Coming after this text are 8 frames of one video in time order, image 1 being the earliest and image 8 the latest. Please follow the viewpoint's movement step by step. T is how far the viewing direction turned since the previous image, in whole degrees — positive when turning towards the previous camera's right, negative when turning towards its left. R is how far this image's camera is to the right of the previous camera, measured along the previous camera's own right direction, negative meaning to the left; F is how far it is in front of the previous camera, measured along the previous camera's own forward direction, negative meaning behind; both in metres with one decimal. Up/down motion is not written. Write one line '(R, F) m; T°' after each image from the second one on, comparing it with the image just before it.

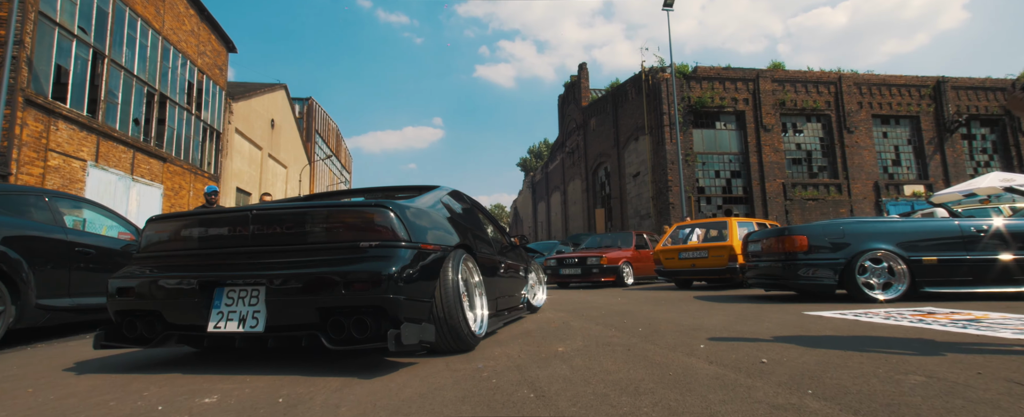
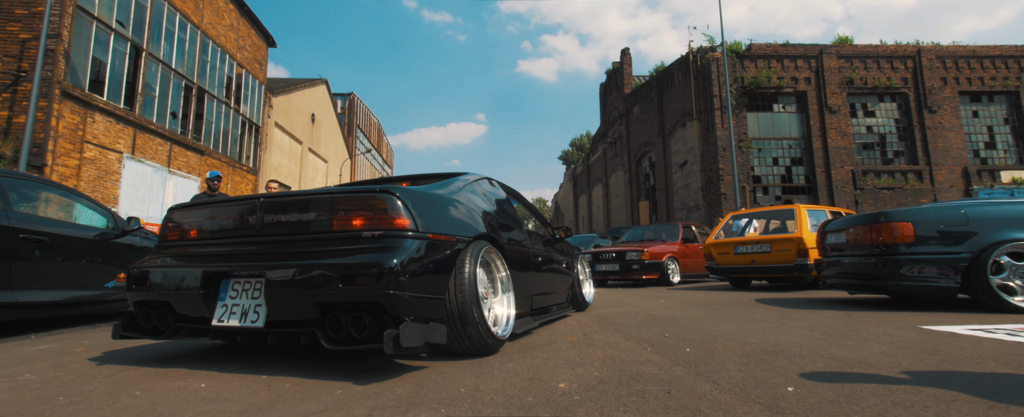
(+0.3, +1.1) m; -5°
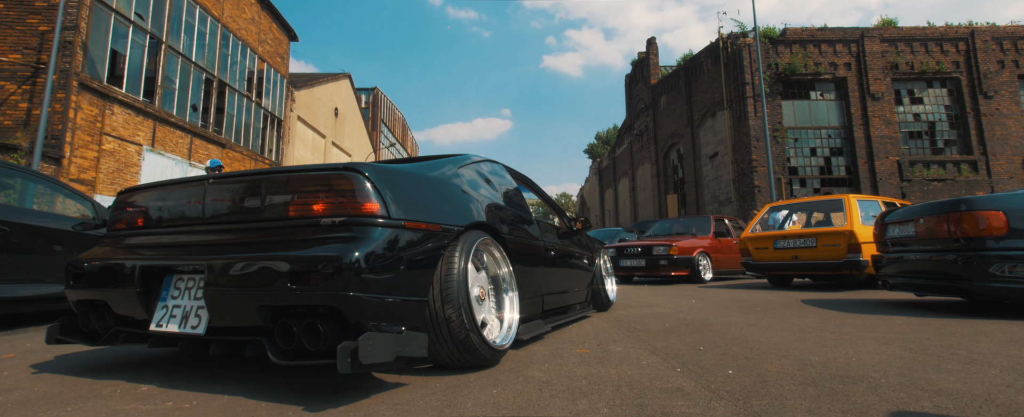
(+0.2, +0.6) m; -3°
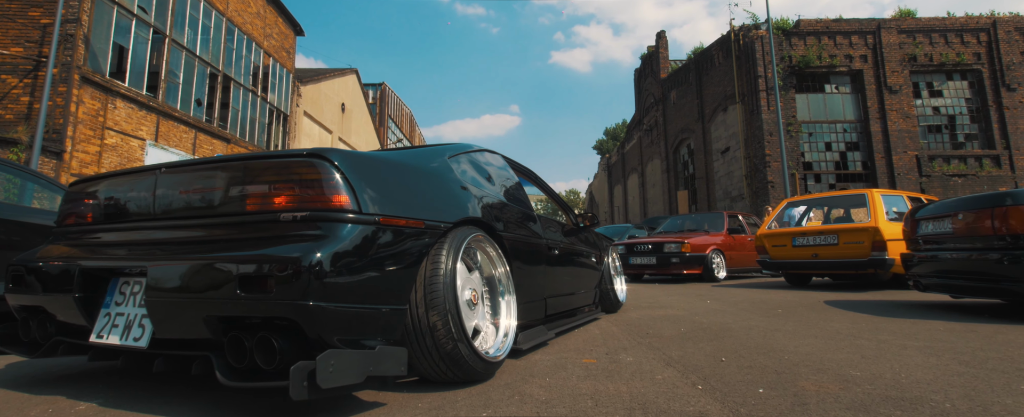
(+0.1, +0.3) m; -1°
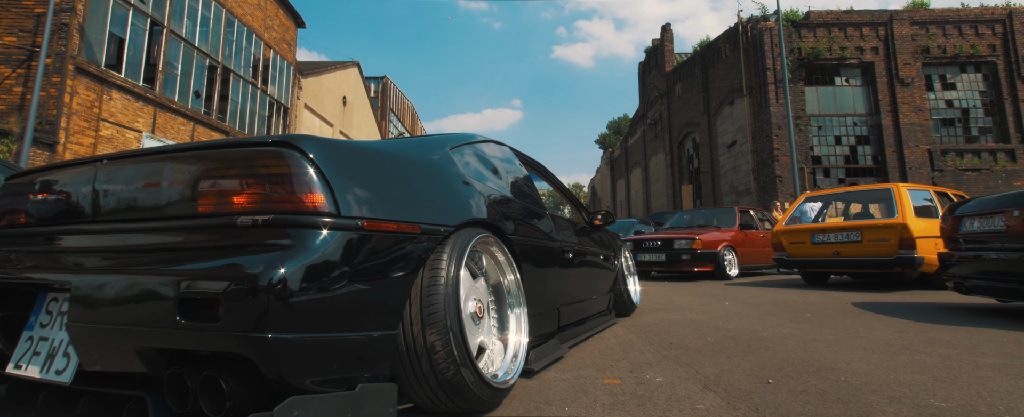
(0.0, +0.4) m; 0°
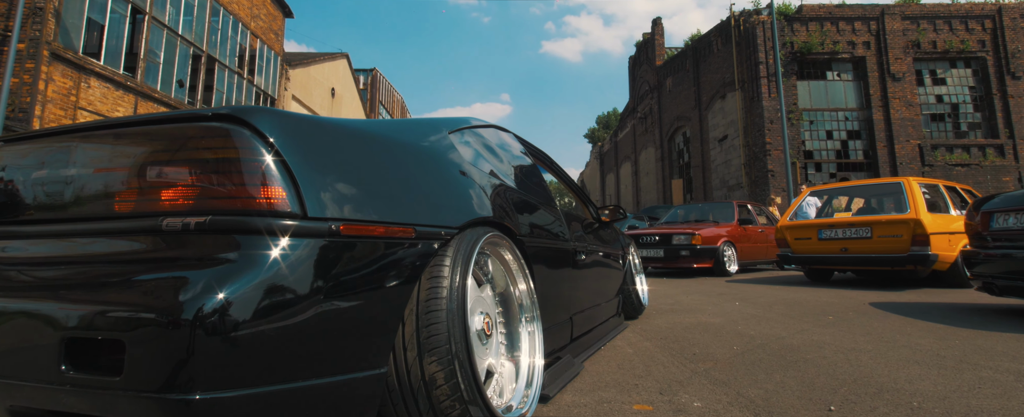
(-0.1, +0.4) m; +1°
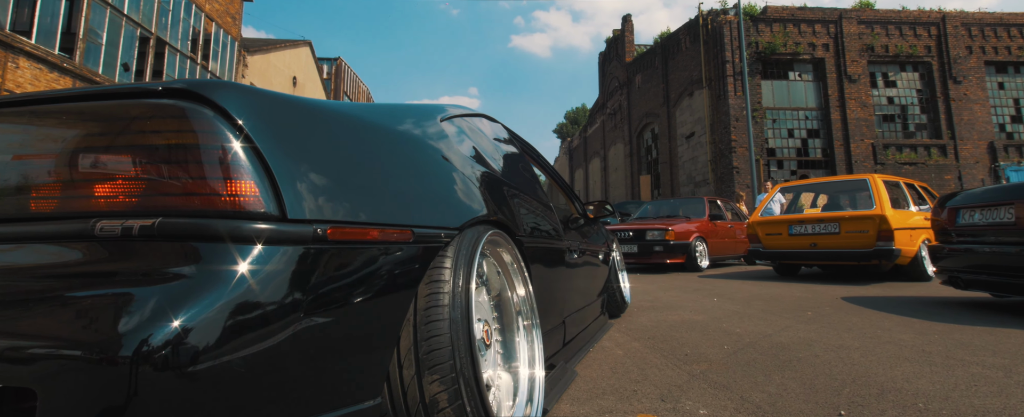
(-0.1, +0.2) m; +4°
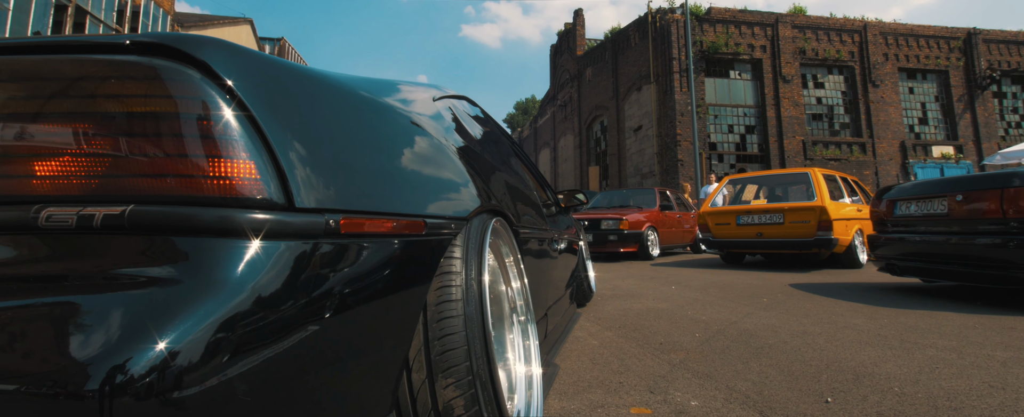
(-0.1, +0.1) m; +6°
